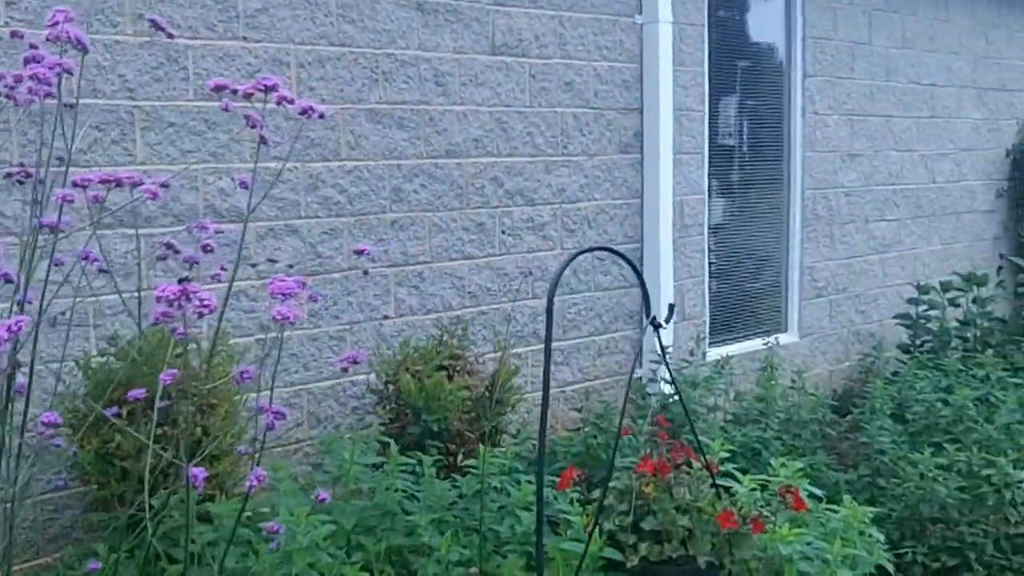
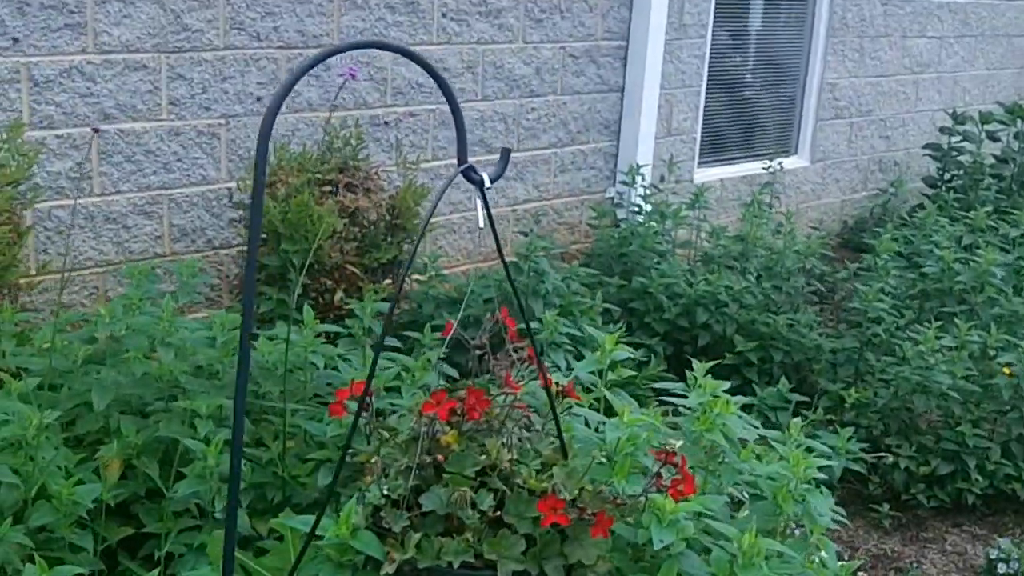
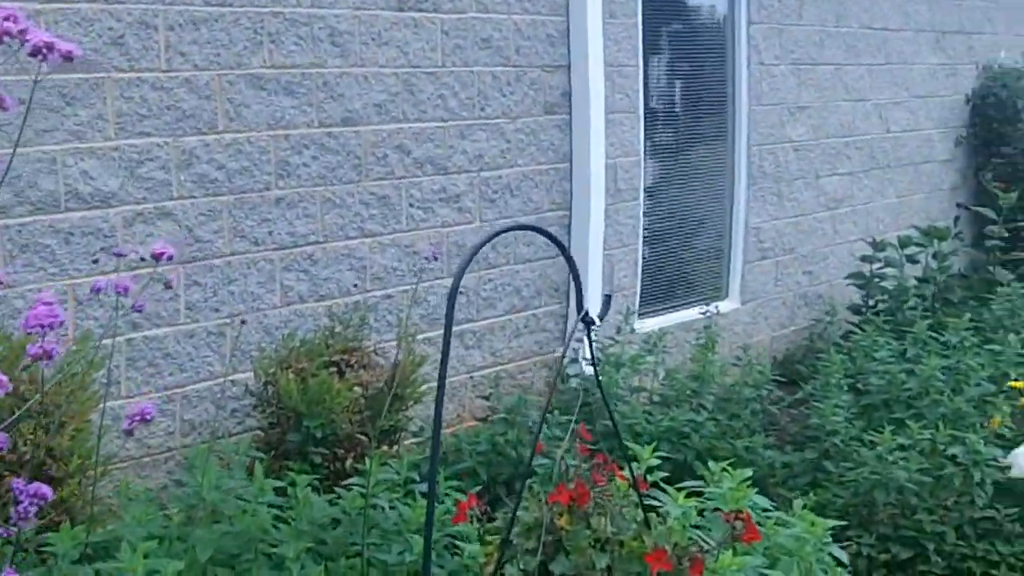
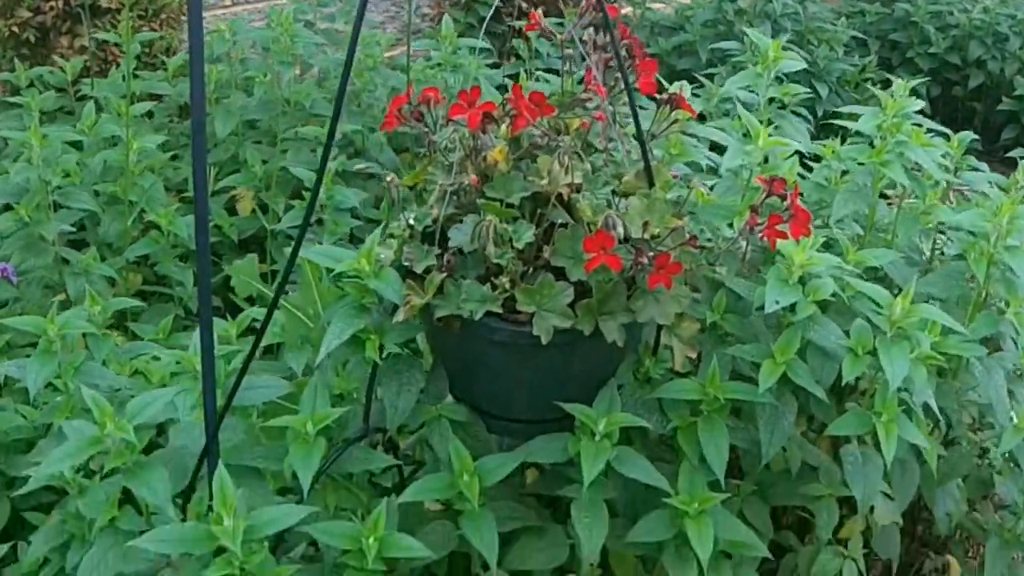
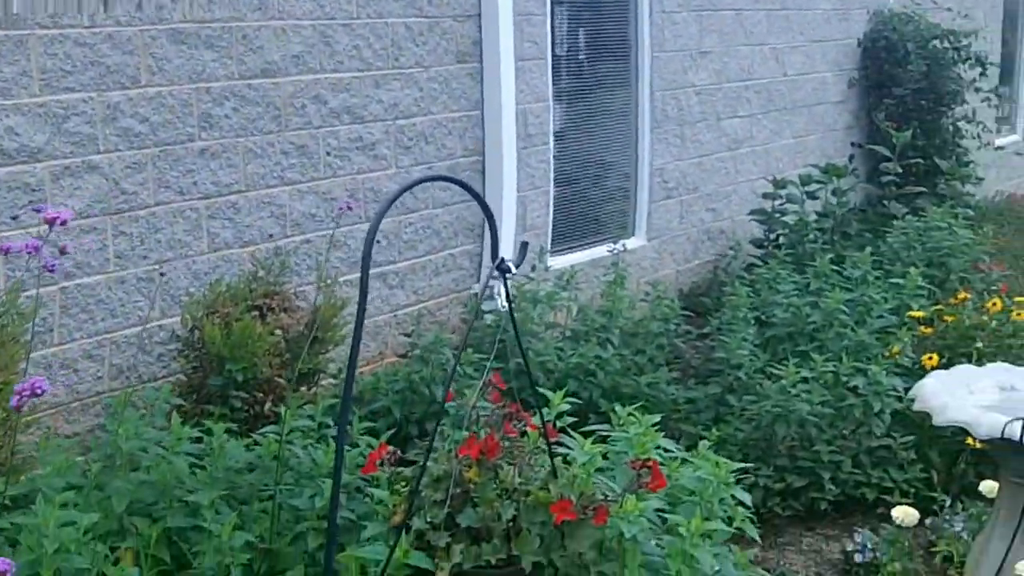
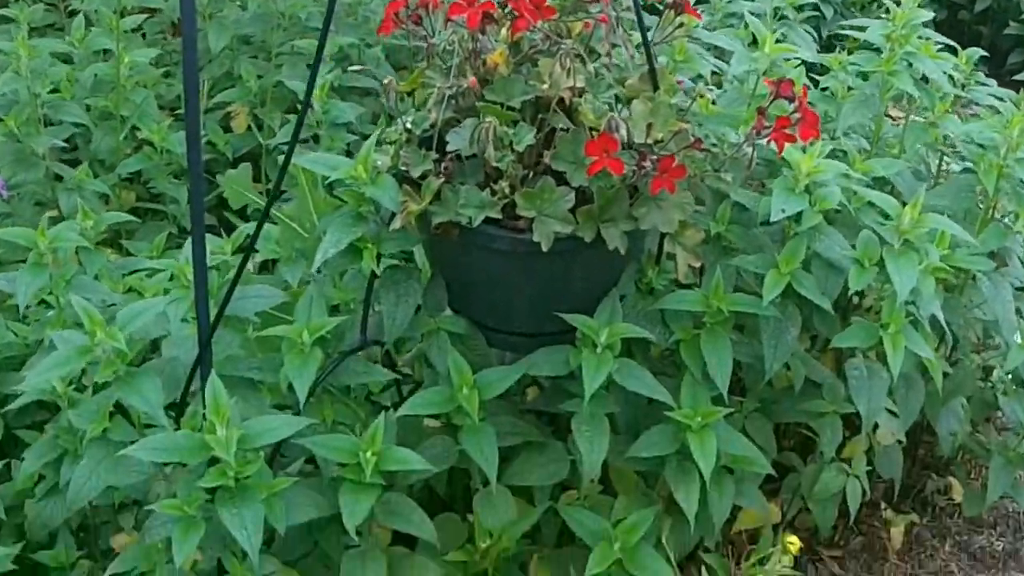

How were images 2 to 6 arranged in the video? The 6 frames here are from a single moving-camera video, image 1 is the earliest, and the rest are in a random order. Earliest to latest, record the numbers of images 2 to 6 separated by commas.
3, 5, 2, 4, 6
